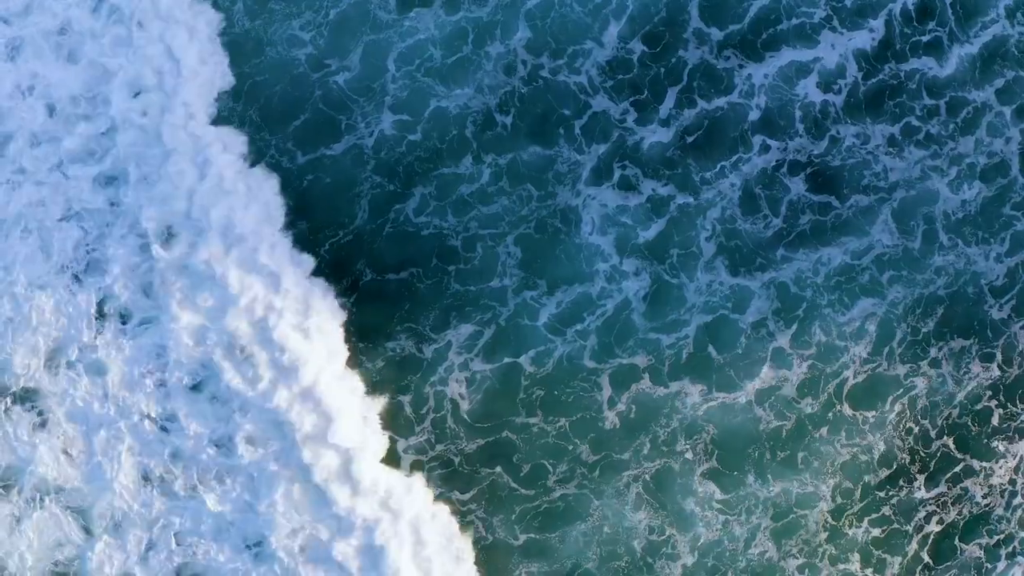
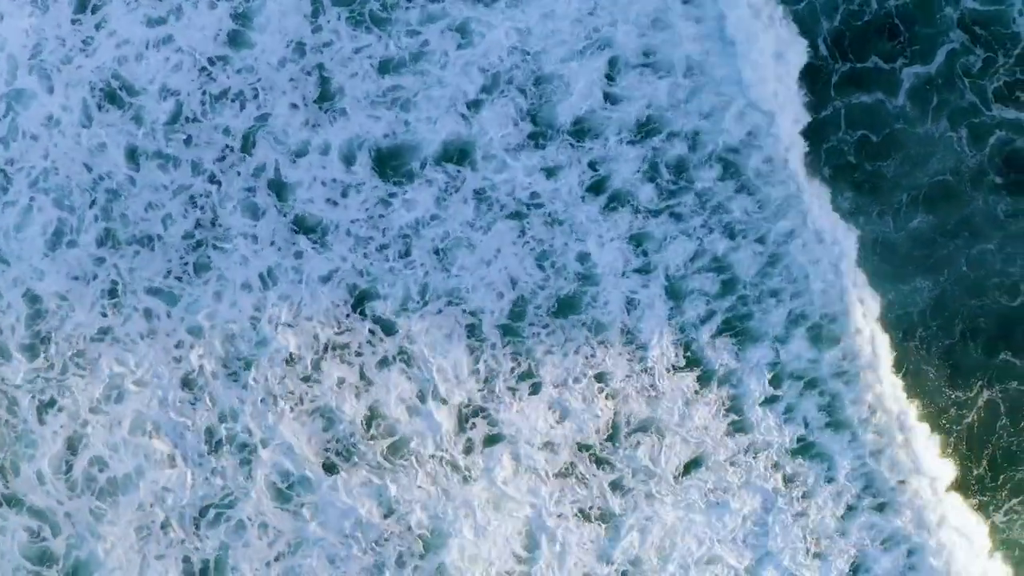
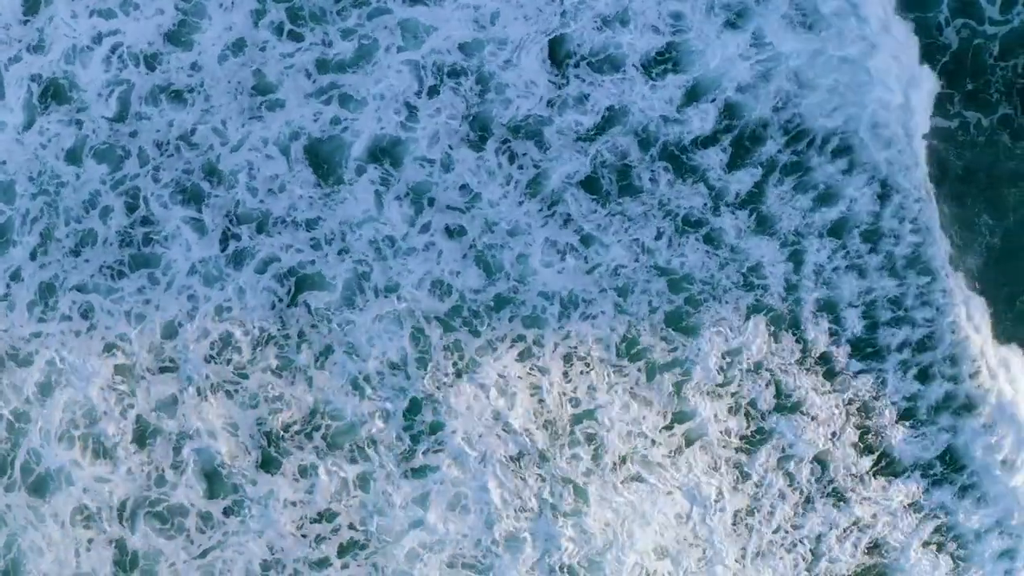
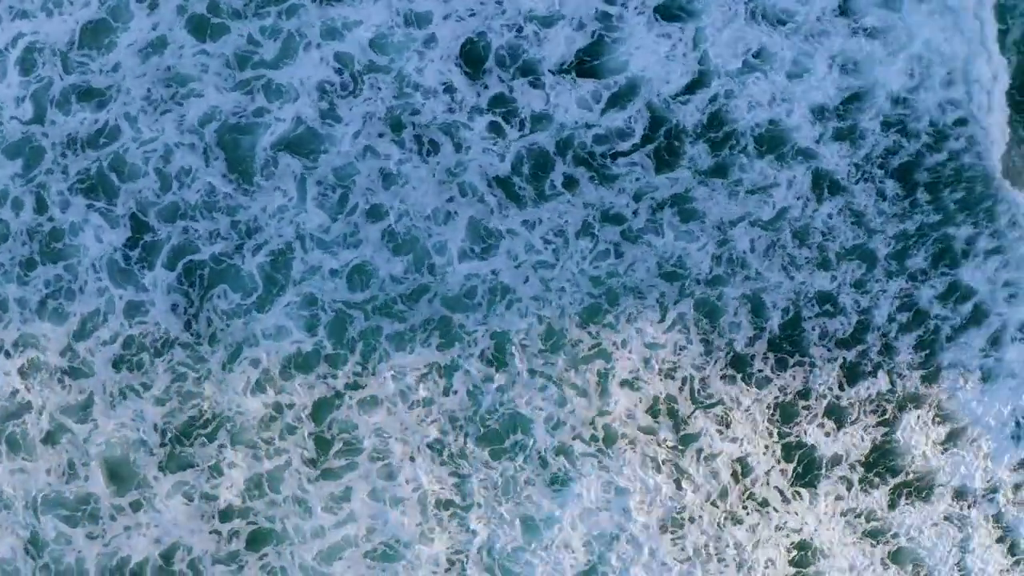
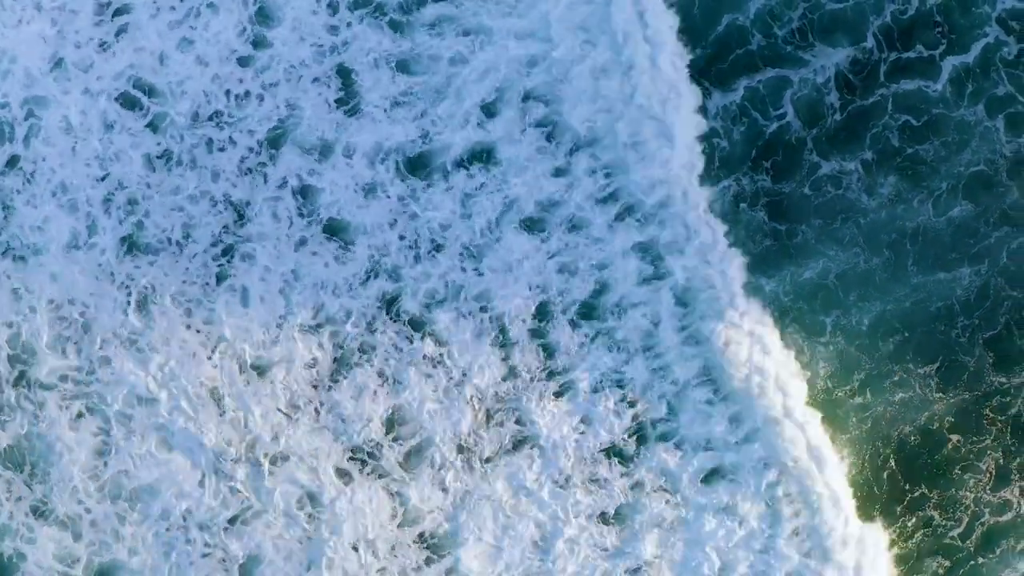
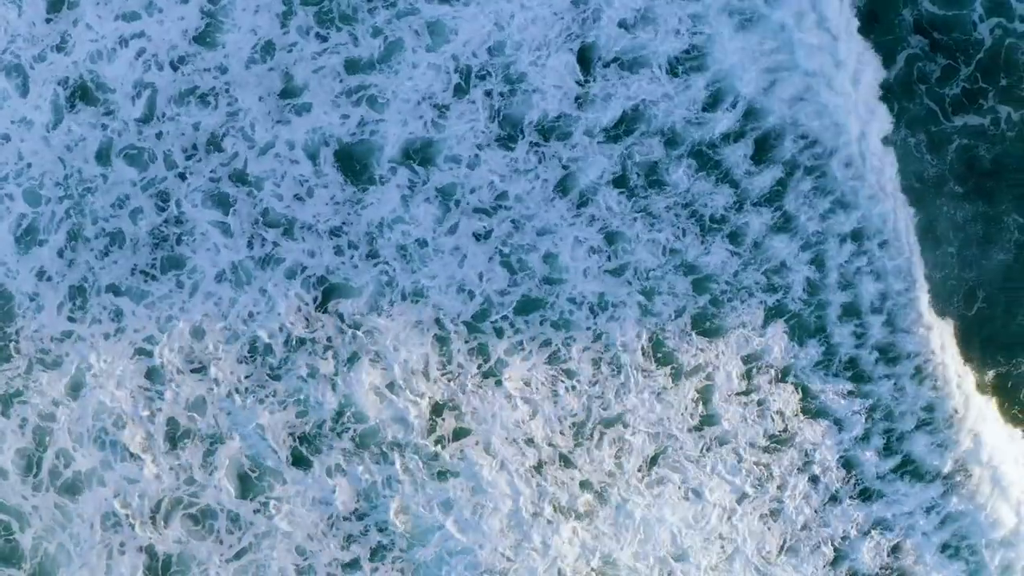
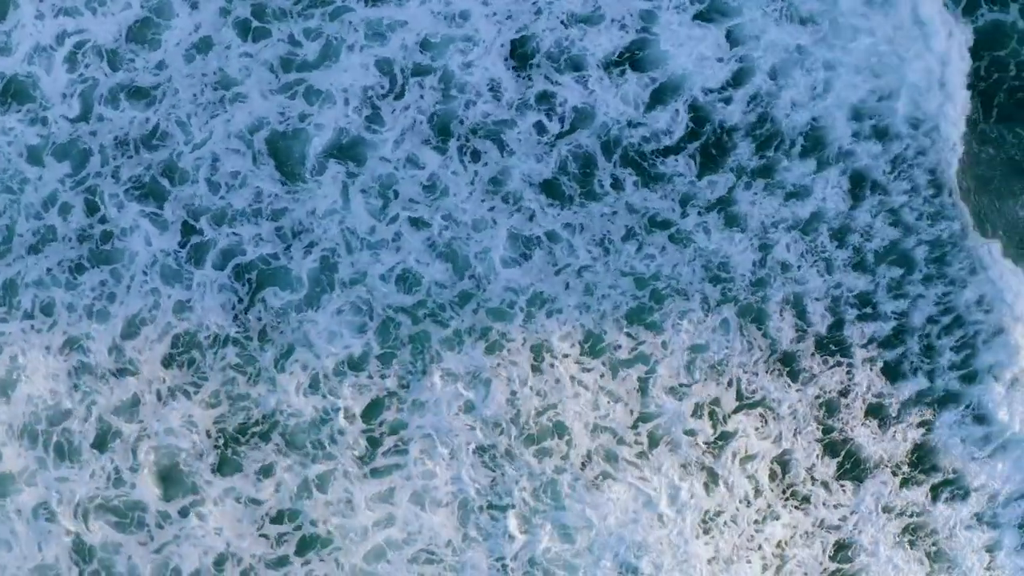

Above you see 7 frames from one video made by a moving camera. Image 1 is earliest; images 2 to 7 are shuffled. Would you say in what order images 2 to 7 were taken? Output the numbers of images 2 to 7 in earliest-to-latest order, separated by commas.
5, 2, 6, 3, 7, 4
